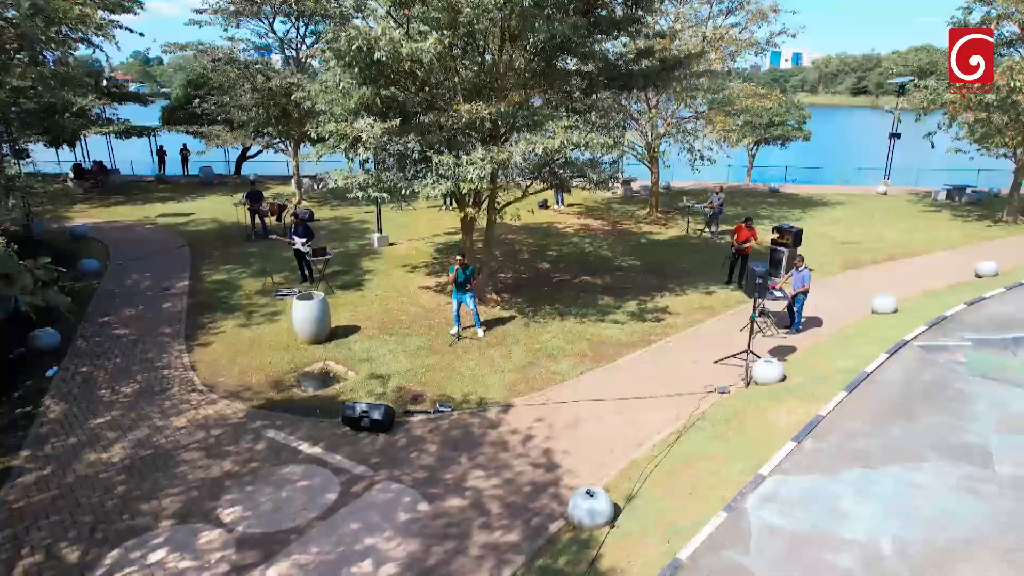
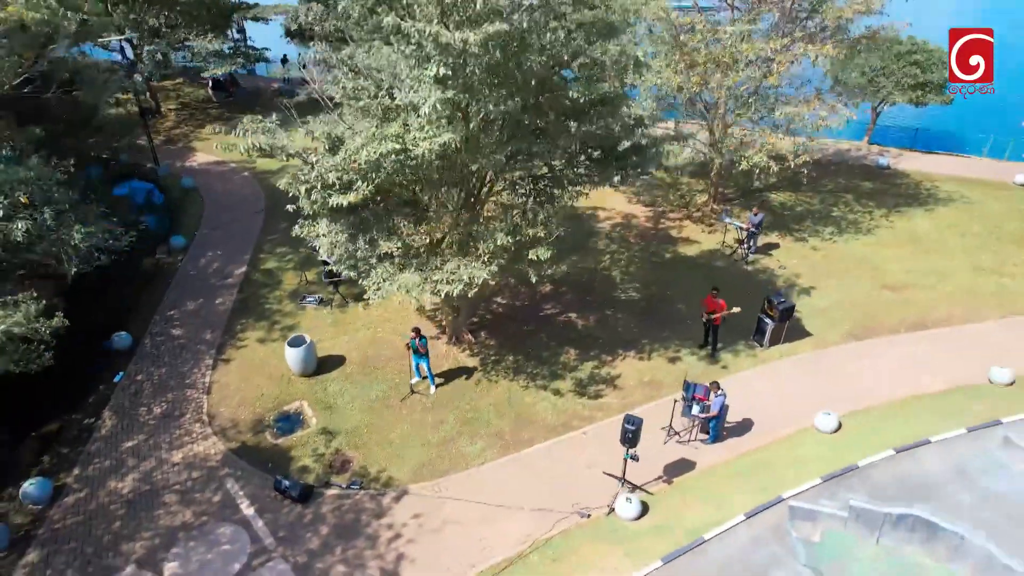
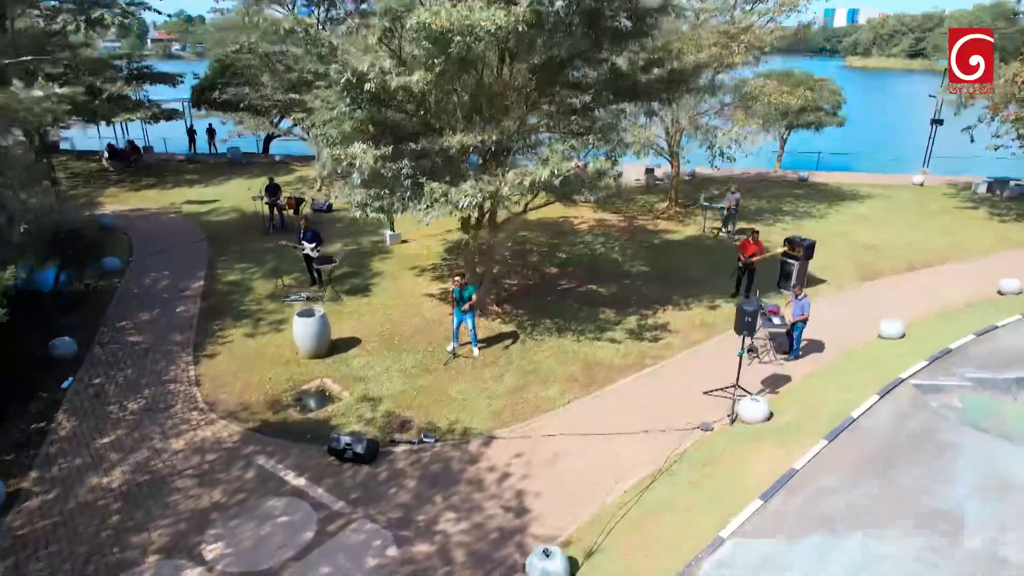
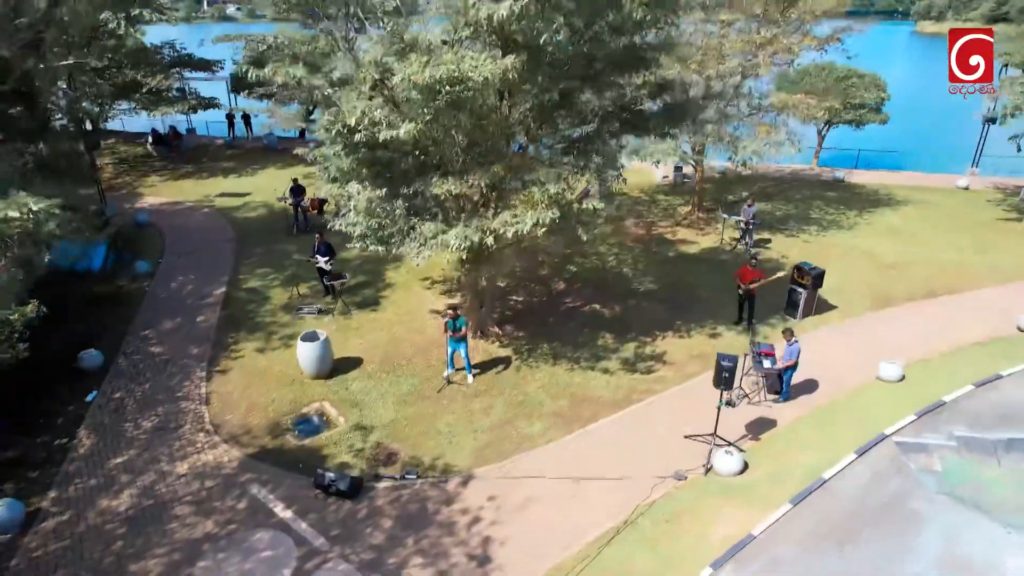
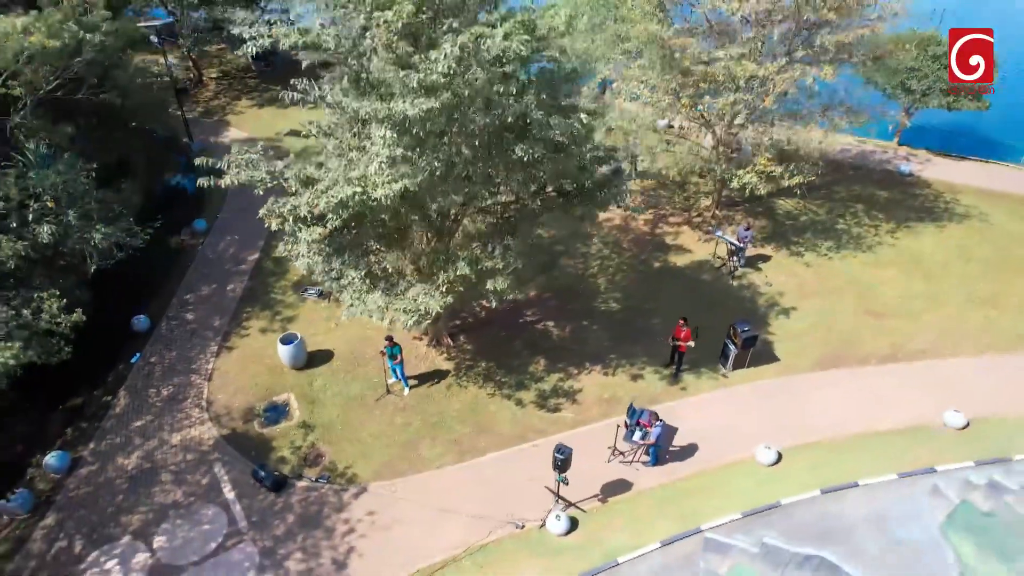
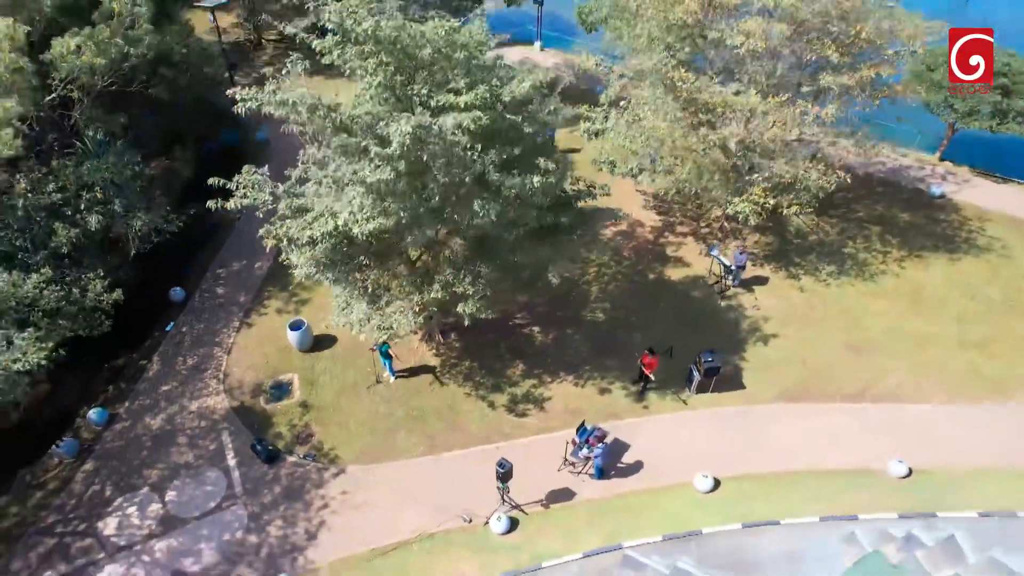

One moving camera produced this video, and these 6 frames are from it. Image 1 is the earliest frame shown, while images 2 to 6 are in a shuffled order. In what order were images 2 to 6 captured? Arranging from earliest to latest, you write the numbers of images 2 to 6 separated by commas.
3, 4, 2, 5, 6
